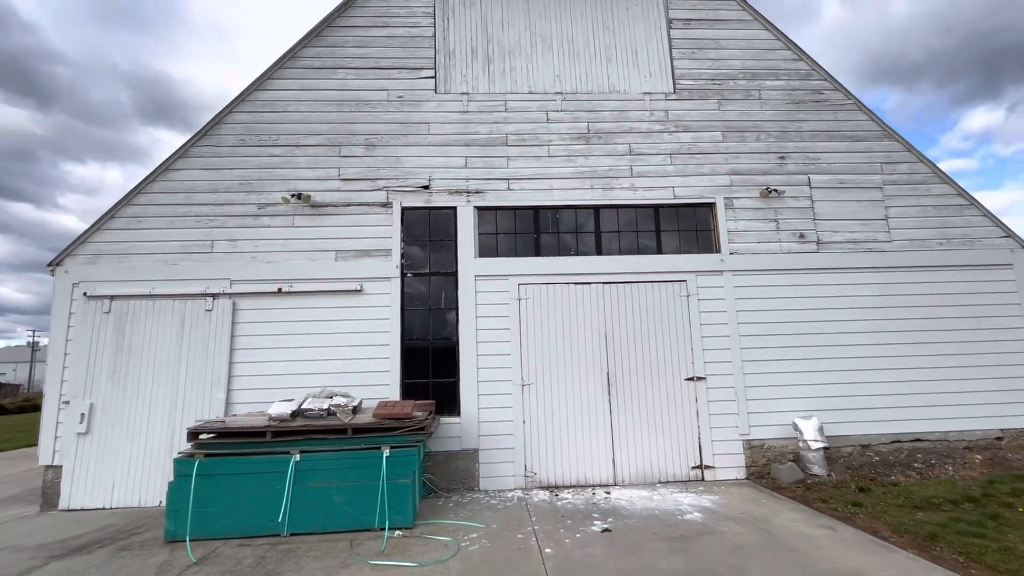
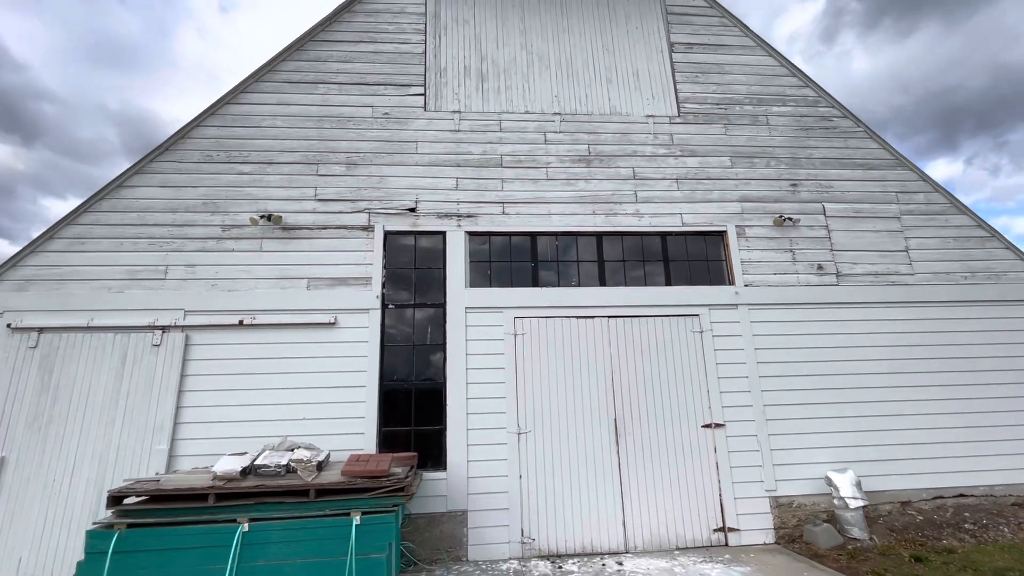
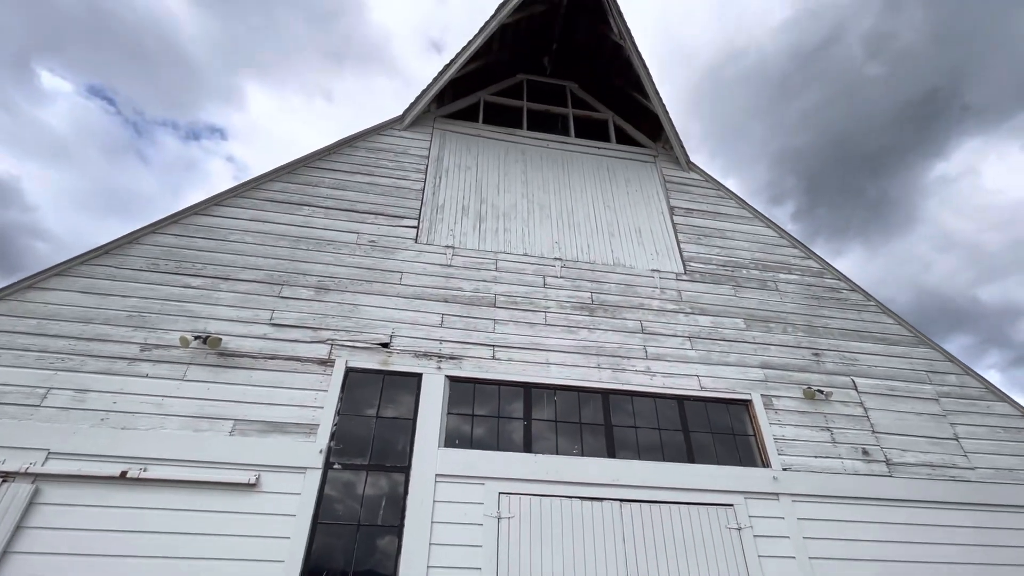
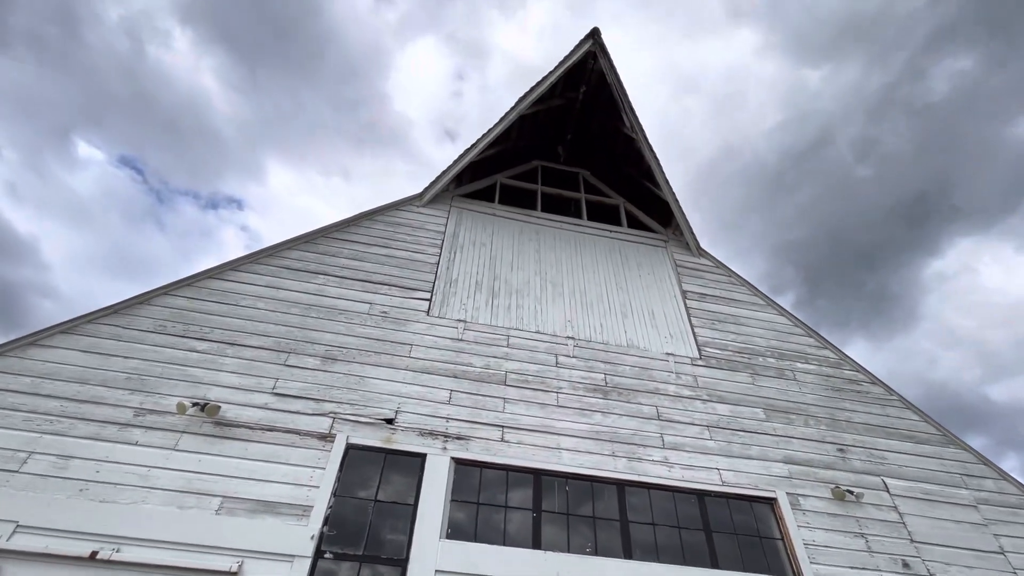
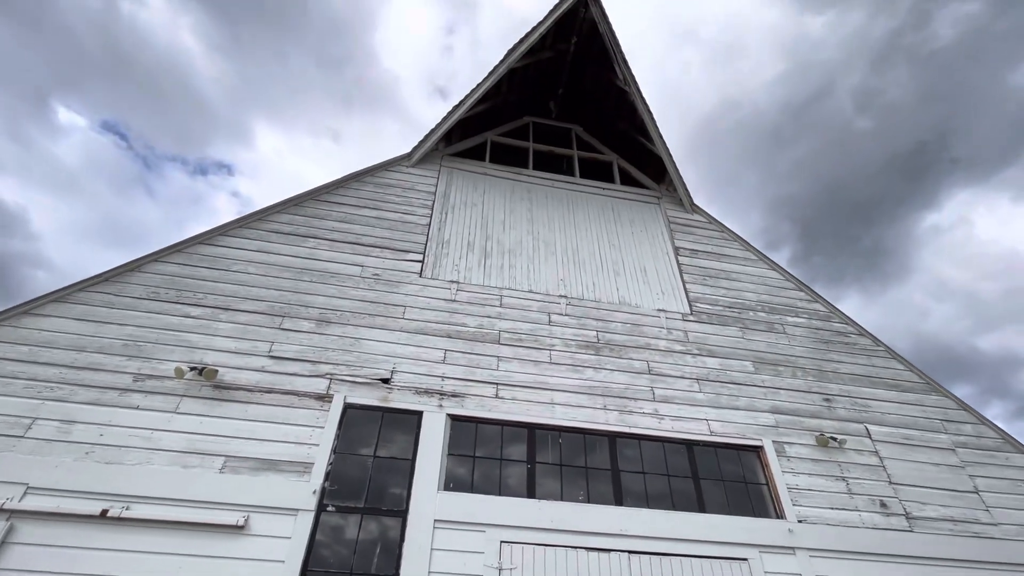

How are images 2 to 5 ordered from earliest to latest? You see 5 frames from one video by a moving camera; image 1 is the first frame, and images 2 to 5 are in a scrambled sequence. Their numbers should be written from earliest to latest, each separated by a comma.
2, 3, 5, 4
